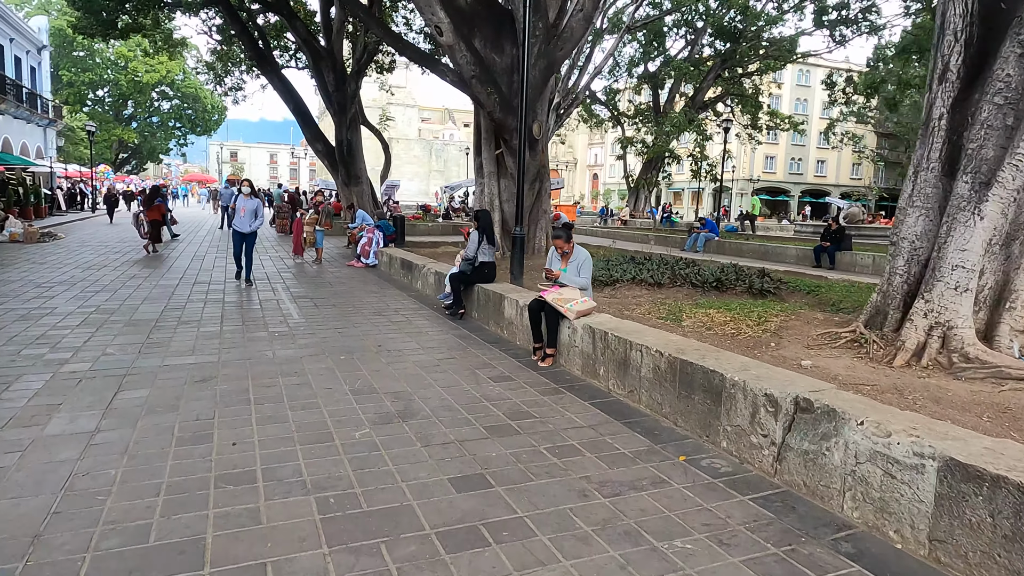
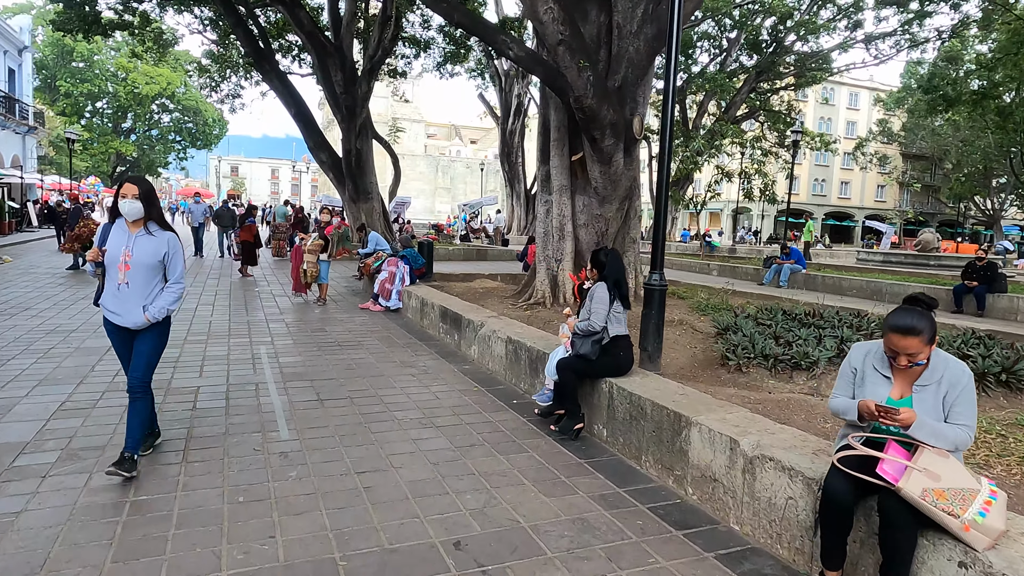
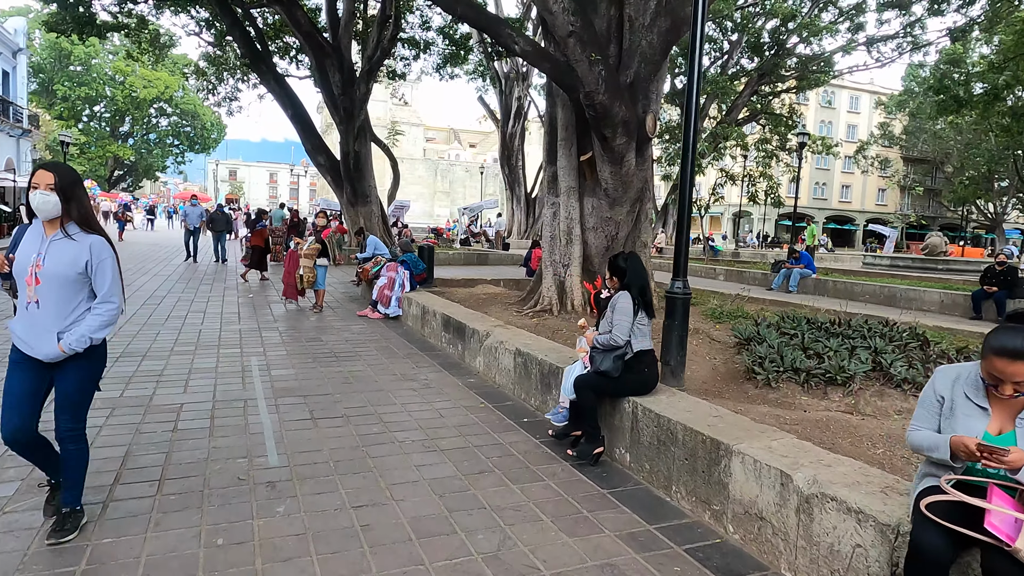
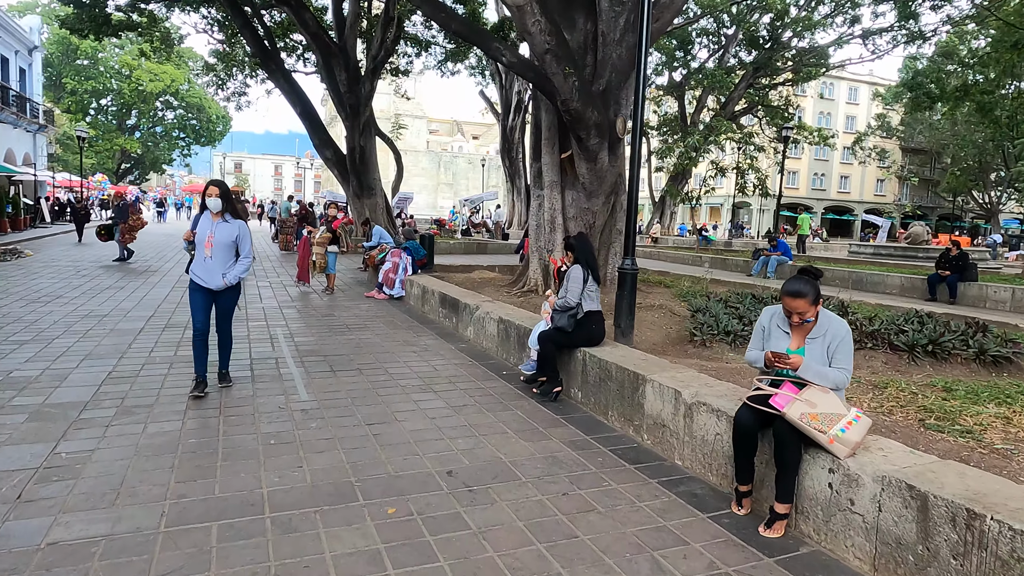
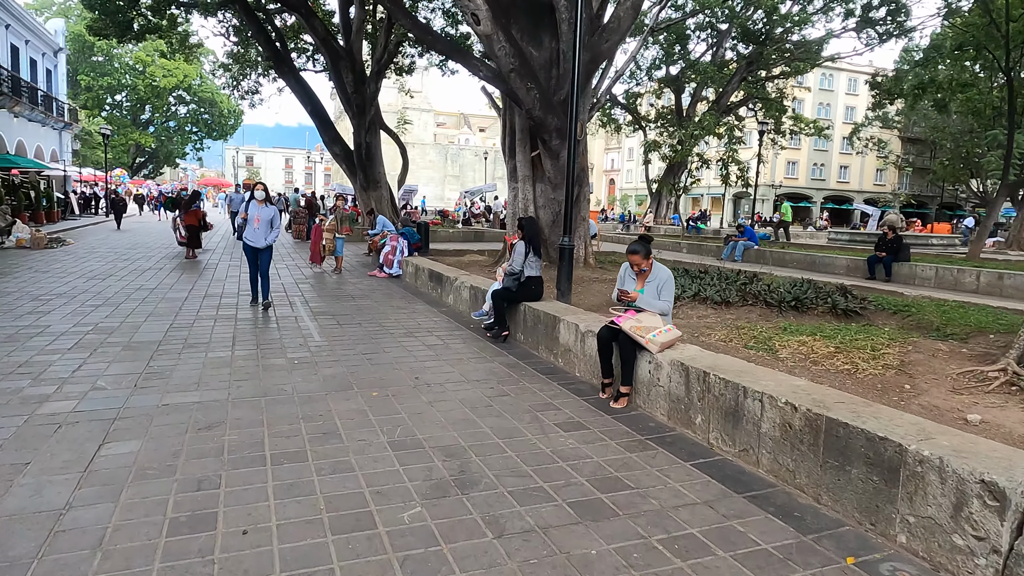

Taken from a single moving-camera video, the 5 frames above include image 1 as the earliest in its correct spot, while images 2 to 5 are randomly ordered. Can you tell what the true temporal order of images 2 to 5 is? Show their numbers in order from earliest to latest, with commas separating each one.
5, 4, 2, 3
